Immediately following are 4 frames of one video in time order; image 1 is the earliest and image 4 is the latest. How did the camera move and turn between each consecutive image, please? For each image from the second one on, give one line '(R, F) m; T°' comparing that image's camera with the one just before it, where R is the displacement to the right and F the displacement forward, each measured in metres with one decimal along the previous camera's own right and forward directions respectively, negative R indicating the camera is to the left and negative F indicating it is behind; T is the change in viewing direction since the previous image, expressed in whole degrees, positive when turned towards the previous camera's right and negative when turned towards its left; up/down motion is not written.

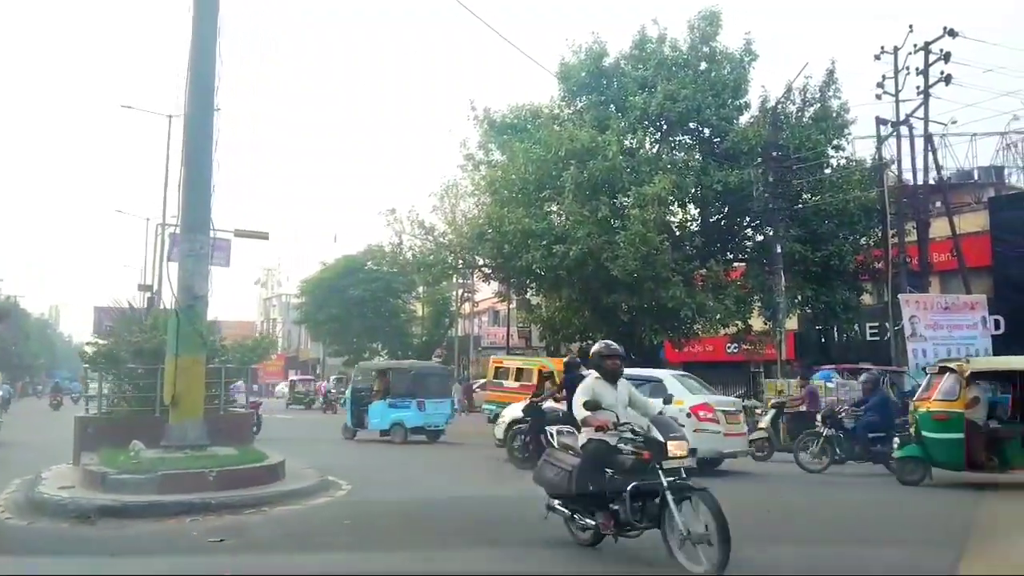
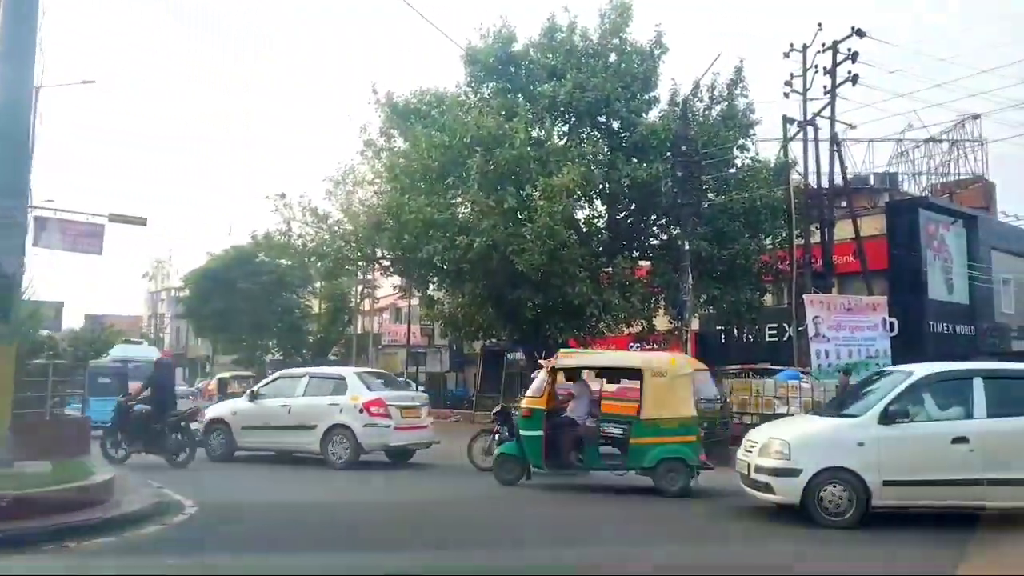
(+0.1, +1.2) m; +7°
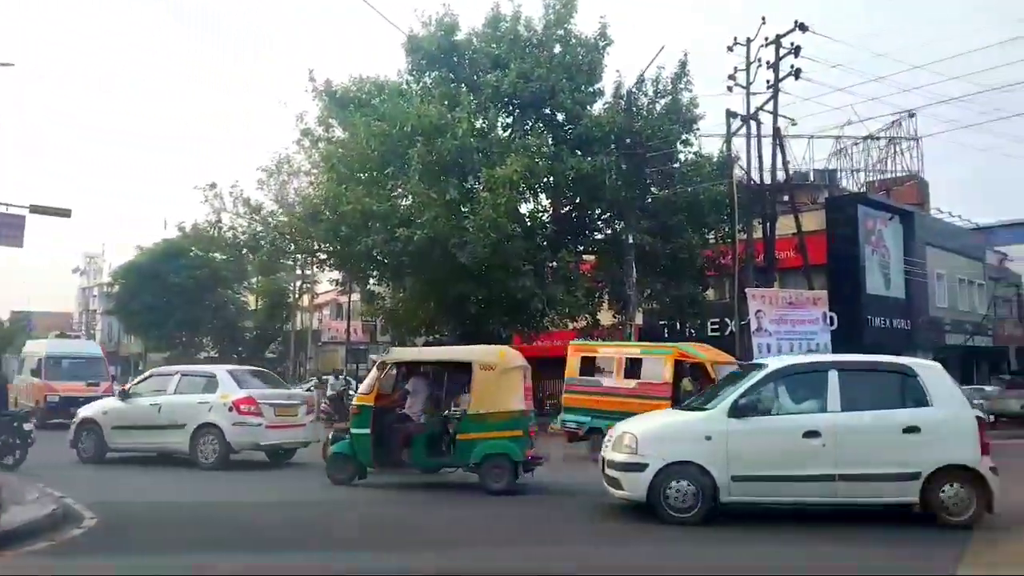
(+0.1, +0.5) m; +4°
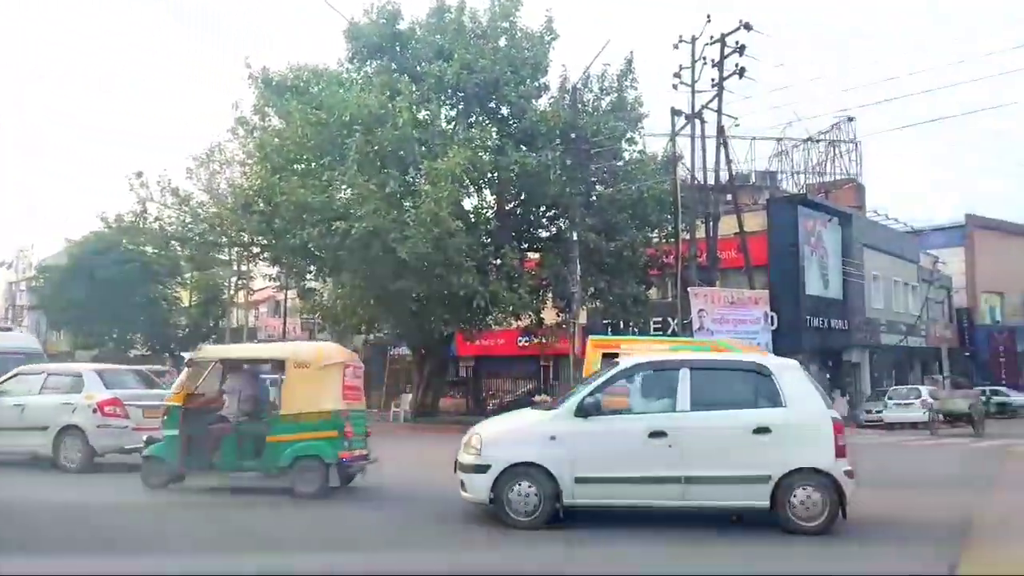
(+0.1, +0.4) m; +4°
